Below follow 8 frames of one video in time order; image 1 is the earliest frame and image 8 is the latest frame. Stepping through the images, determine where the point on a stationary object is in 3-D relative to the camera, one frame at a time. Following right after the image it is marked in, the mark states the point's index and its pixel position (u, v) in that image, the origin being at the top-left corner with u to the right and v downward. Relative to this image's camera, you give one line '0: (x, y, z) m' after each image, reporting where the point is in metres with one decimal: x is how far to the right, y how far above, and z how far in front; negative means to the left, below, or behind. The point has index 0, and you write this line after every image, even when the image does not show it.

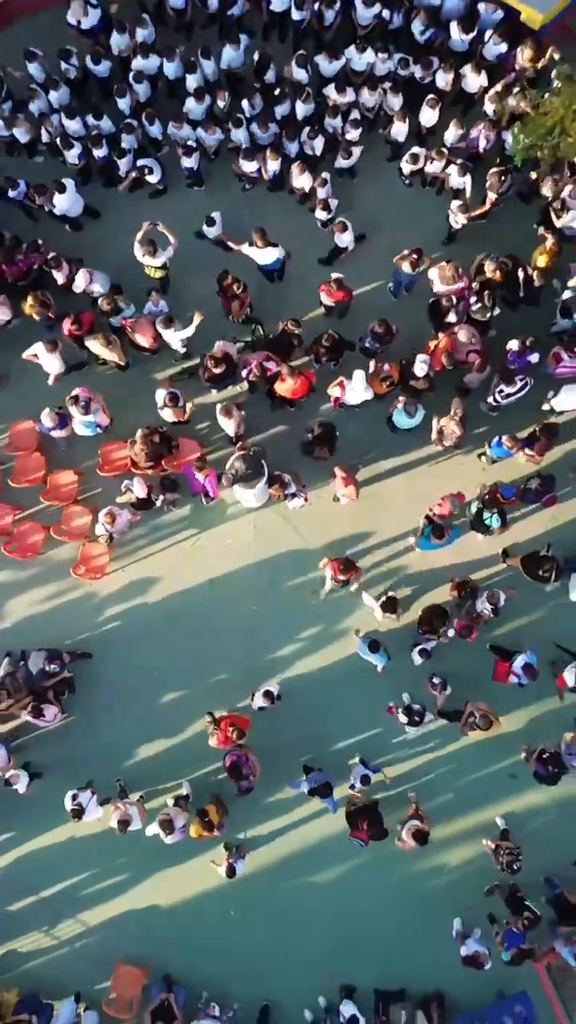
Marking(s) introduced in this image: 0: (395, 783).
0: (+0.7, -1.8, +8.5) m
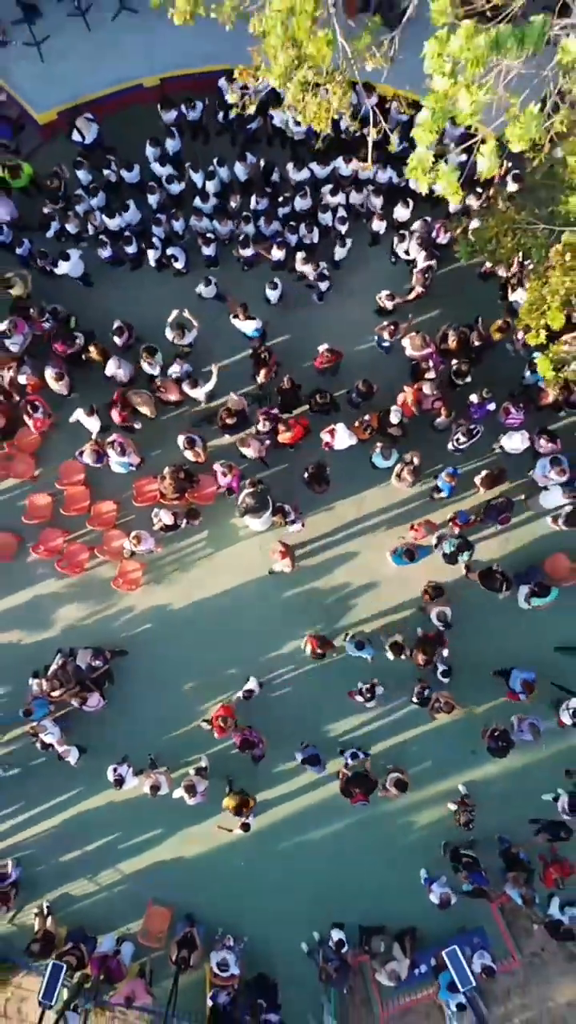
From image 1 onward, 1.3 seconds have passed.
0: (+0.7, -2.0, +10.4) m
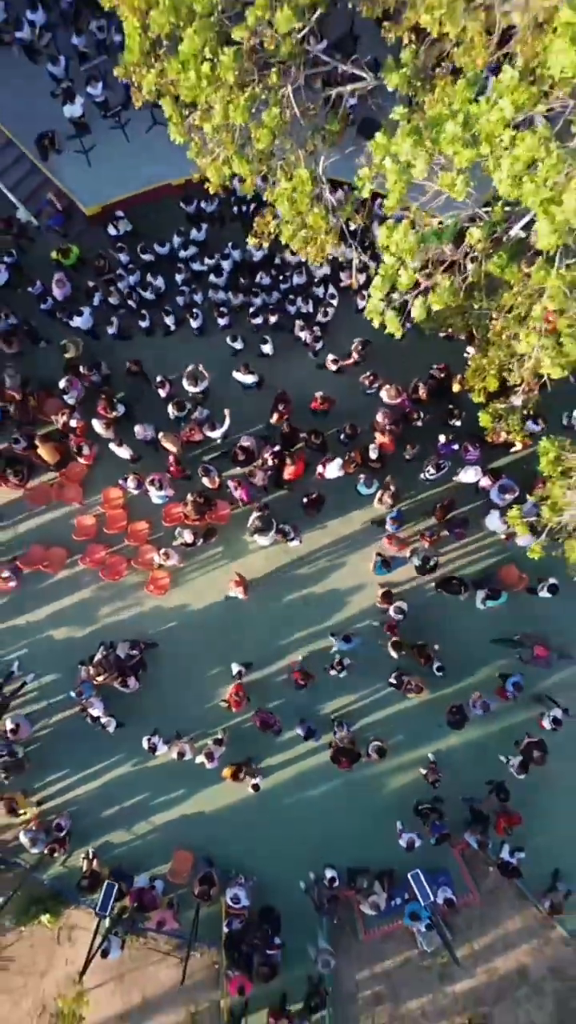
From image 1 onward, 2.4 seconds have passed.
0: (+0.7, -2.1, +12.7) m
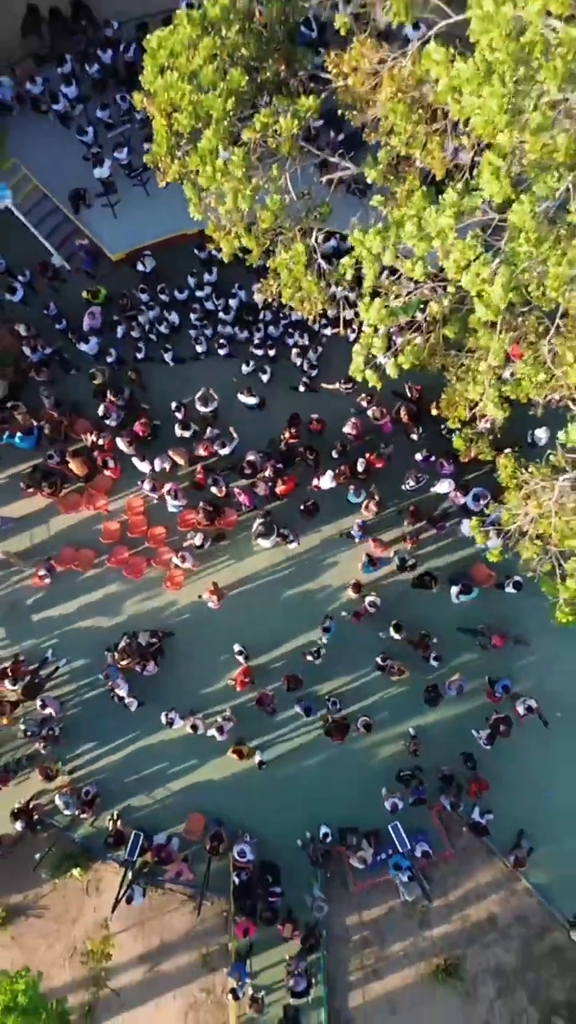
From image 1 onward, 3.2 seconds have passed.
0: (+0.7, -2.2, +14.6) m
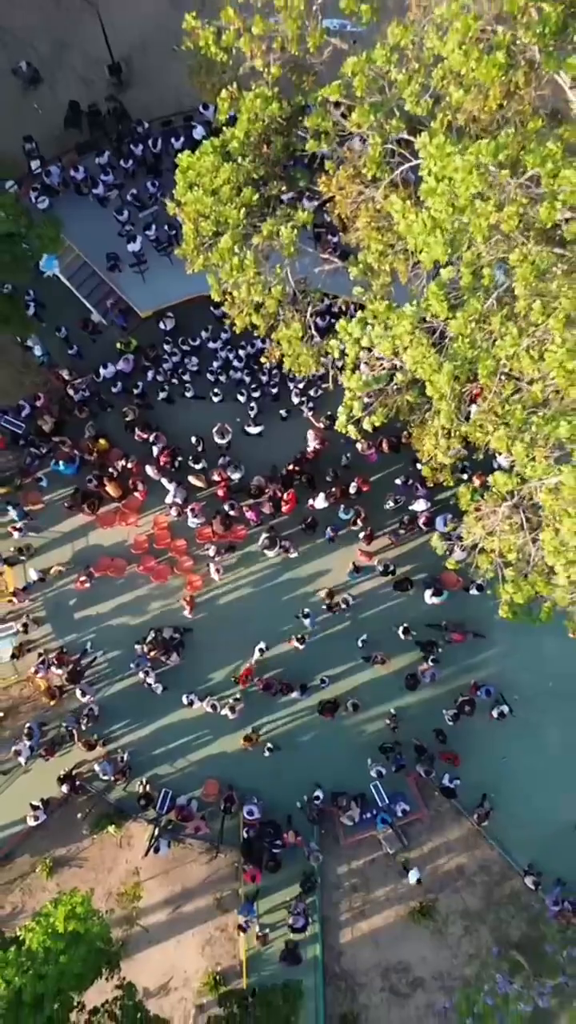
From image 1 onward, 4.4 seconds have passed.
0: (+0.7, -2.4, +17.3) m
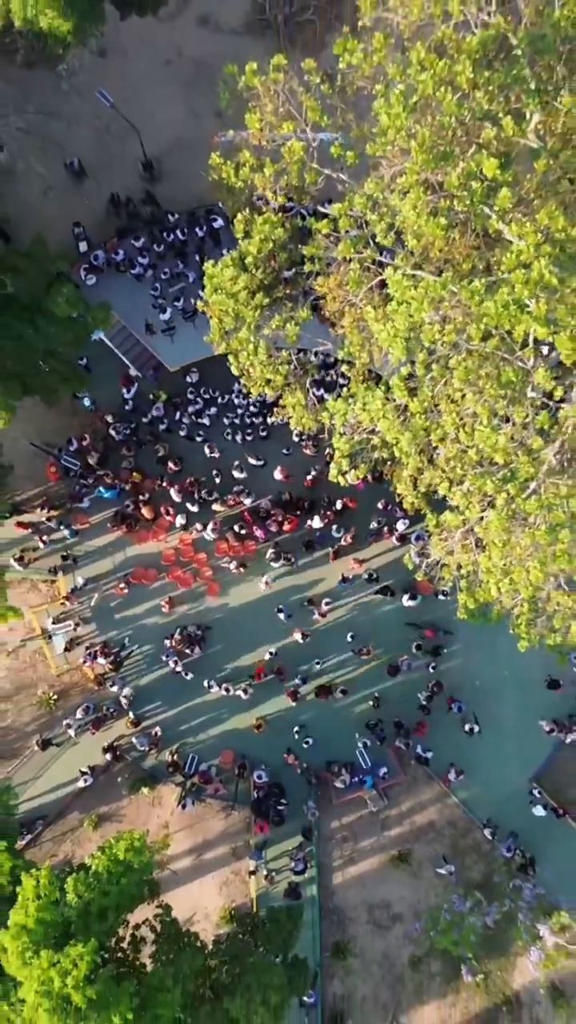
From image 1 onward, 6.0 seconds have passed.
0: (+0.8, -2.7, +21.1) m
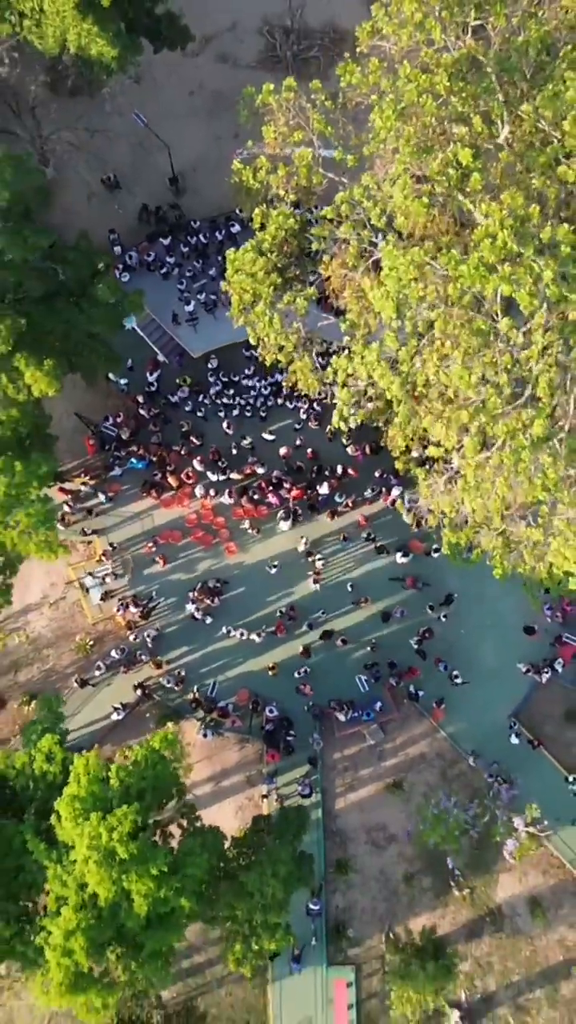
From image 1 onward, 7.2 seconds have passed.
0: (+0.9, -2.1, +24.0) m
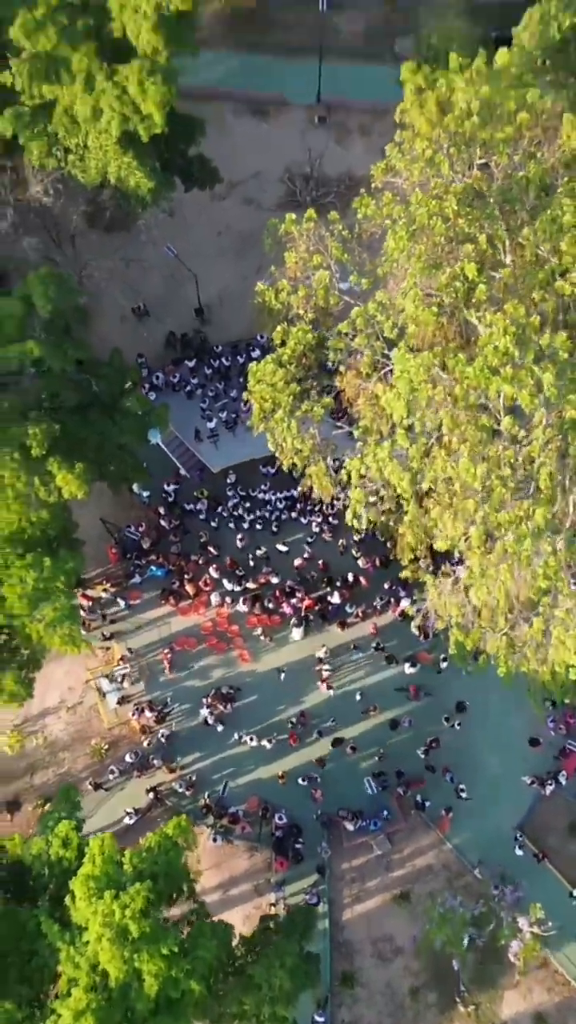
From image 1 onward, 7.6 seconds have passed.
0: (+1.1, -4.2, +24.5) m
